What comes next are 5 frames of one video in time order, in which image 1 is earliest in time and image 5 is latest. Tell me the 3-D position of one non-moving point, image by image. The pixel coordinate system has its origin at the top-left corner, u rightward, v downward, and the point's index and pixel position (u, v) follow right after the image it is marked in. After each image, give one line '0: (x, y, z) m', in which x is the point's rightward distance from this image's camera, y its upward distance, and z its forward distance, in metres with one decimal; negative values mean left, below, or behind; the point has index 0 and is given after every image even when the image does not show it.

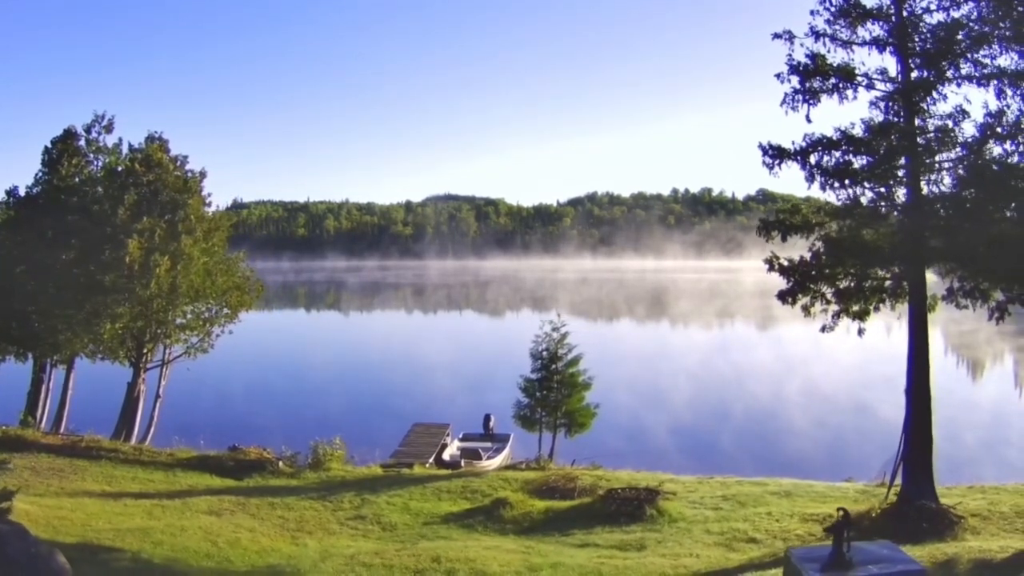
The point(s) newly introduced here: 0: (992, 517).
0: (+8.7, -4.2, +16.1) m
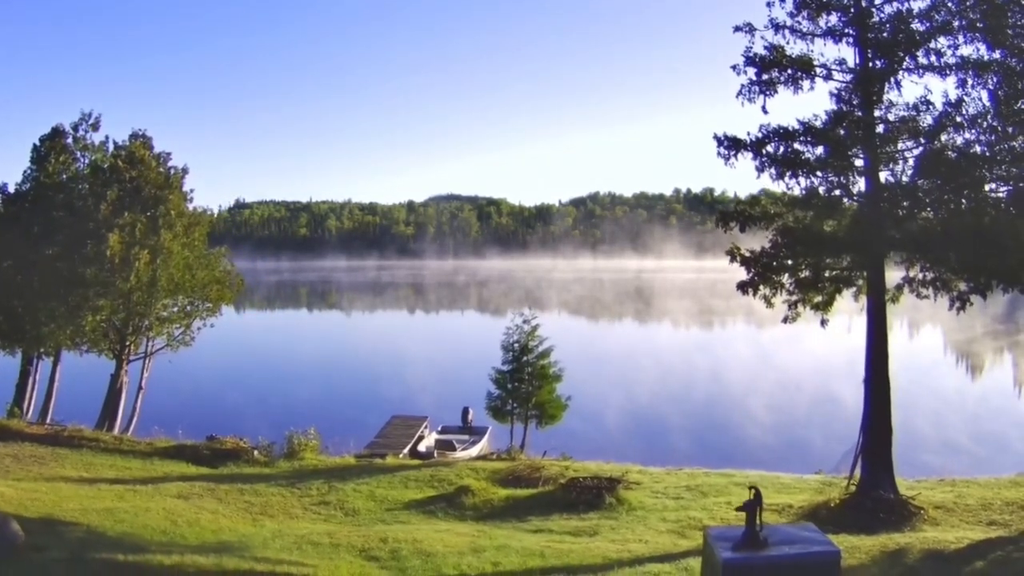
0: (+8.0, -4.0, +16.1) m
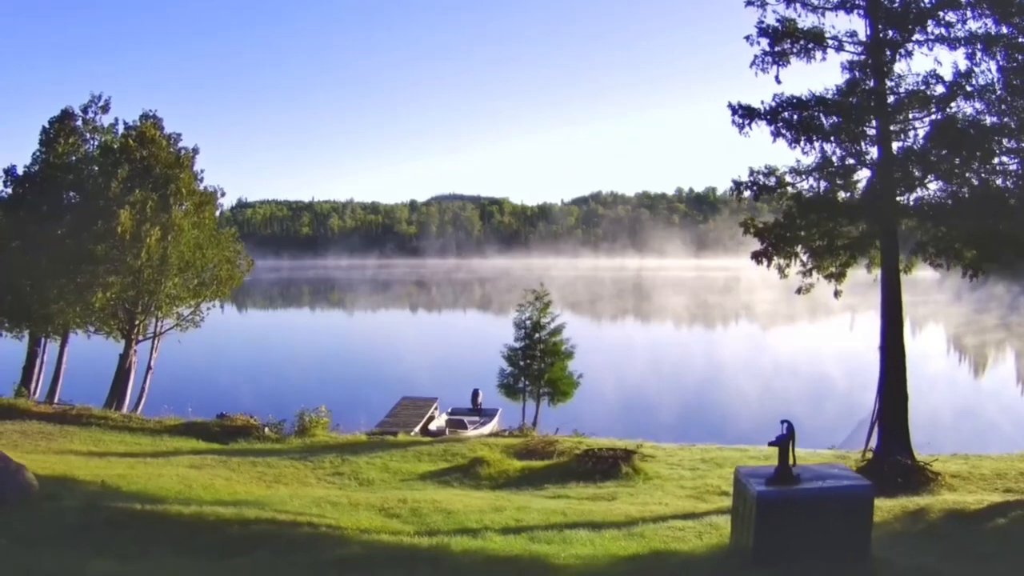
0: (+8.3, -3.4, +16.1) m
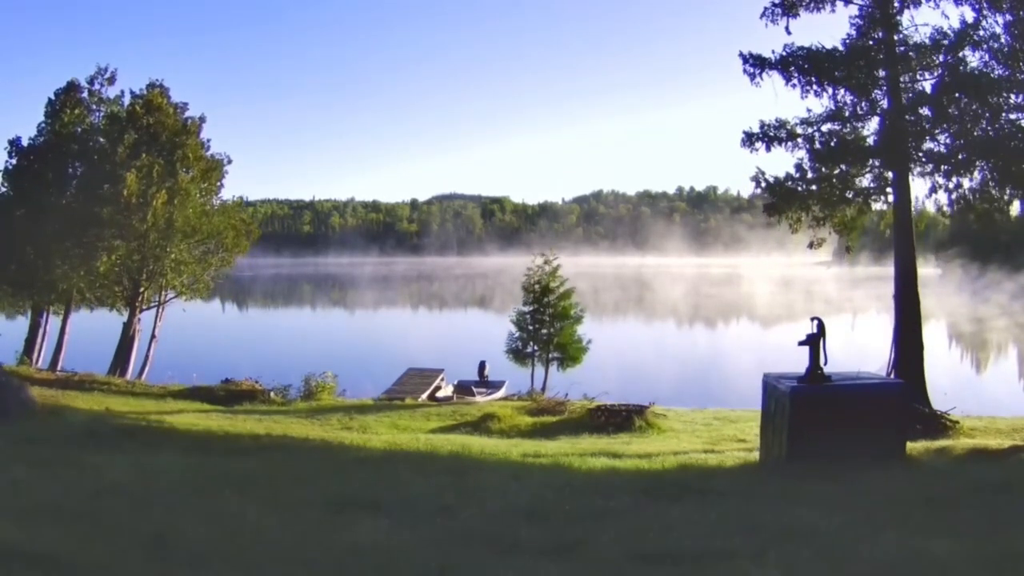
0: (+8.5, -2.5, +15.9) m
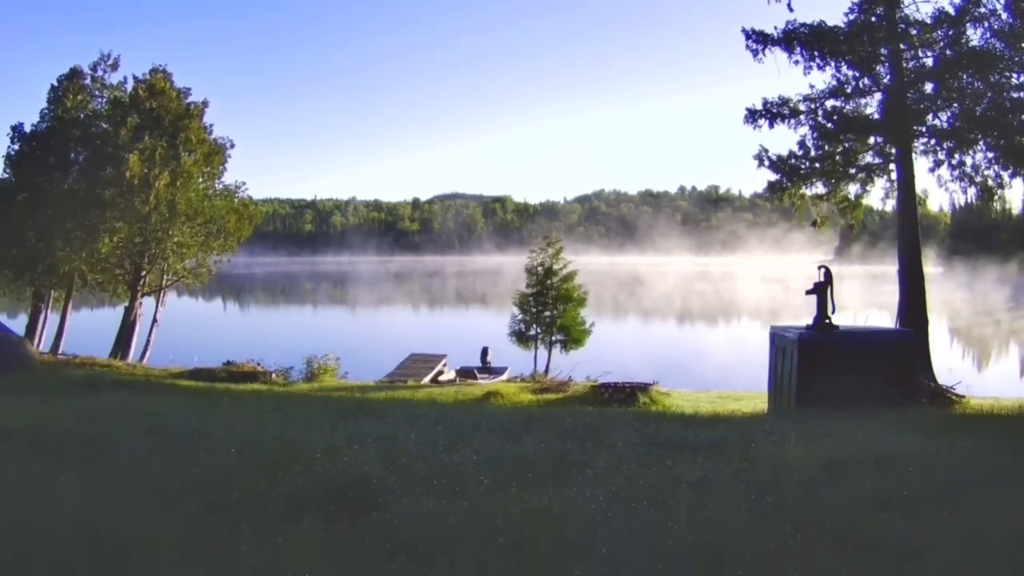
0: (+8.6, -2.1, +15.8) m
